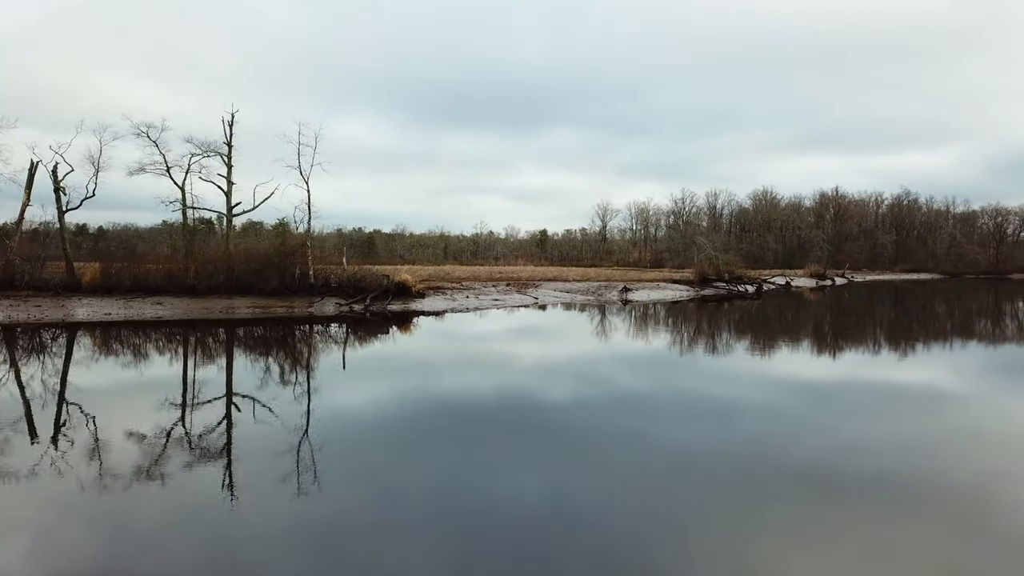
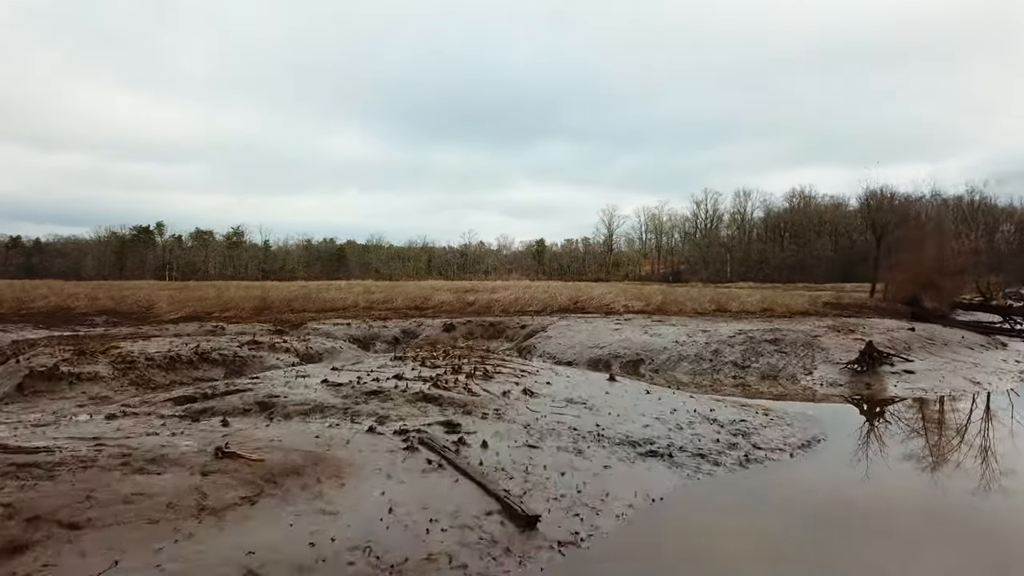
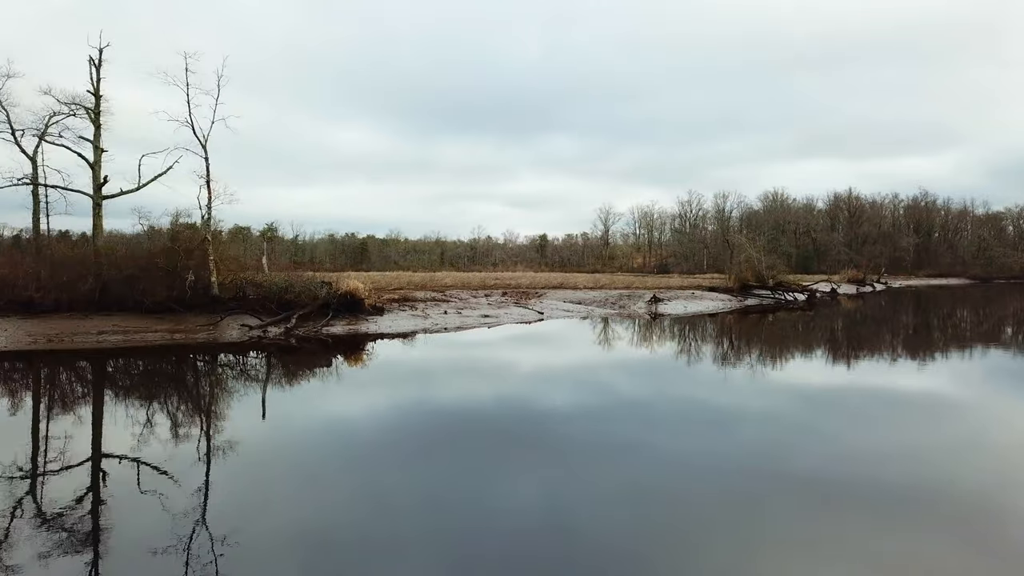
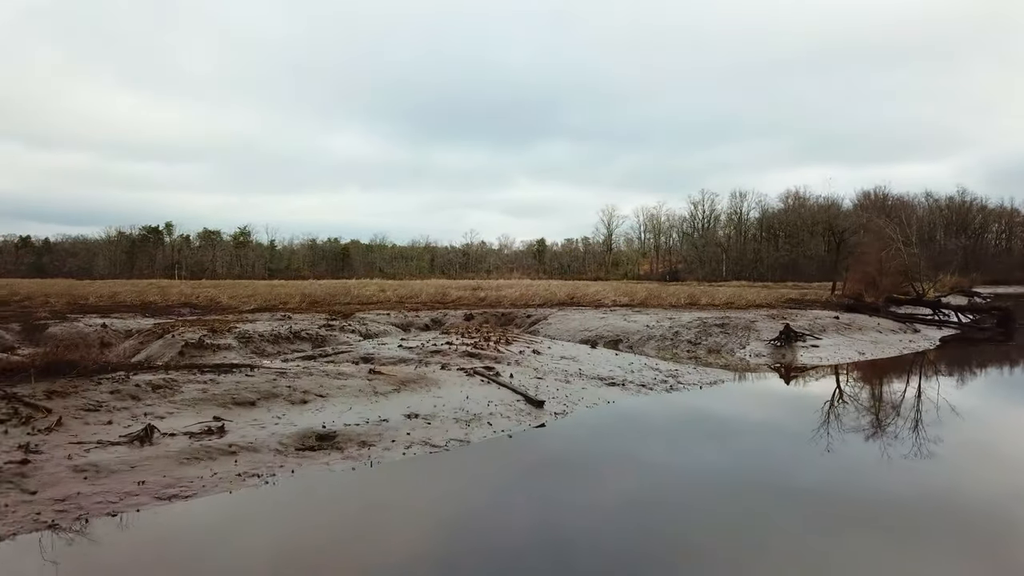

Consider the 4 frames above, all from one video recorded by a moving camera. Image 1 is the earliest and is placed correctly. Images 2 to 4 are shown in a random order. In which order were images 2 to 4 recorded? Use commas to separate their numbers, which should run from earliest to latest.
3, 4, 2
